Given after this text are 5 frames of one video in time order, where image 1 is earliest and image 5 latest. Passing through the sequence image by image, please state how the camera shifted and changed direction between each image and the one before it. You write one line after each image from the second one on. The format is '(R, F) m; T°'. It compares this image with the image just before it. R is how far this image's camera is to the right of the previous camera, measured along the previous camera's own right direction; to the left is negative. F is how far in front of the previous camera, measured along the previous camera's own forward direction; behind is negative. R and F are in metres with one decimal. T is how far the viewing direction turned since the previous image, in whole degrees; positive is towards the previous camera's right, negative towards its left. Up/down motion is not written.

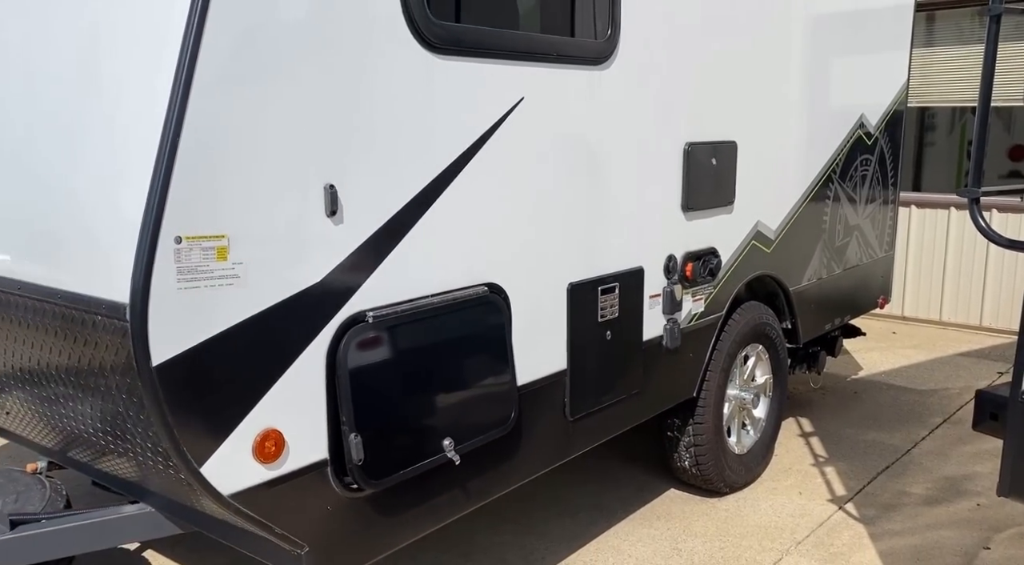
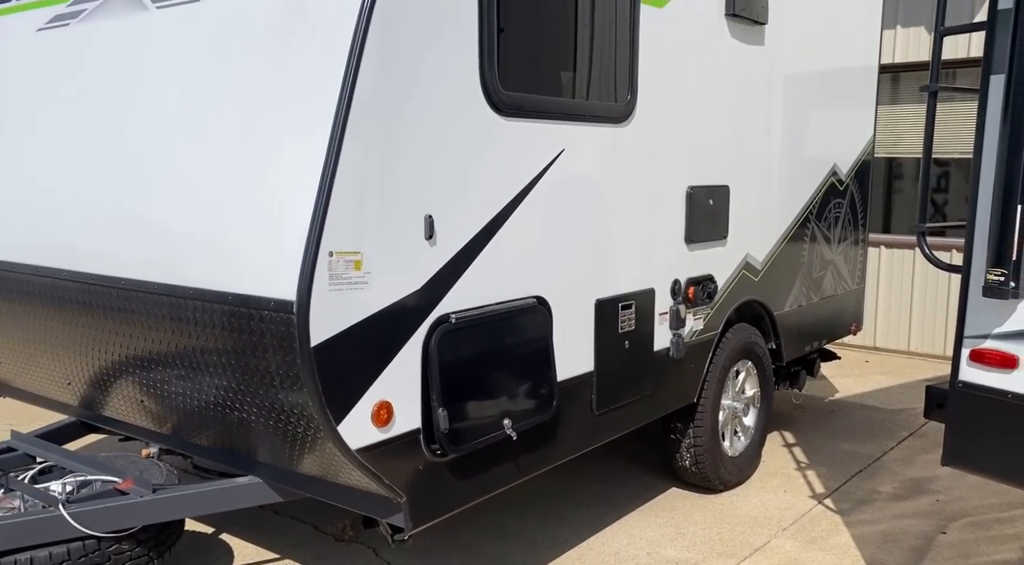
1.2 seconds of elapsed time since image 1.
(-0.2, -0.6) m; +1°
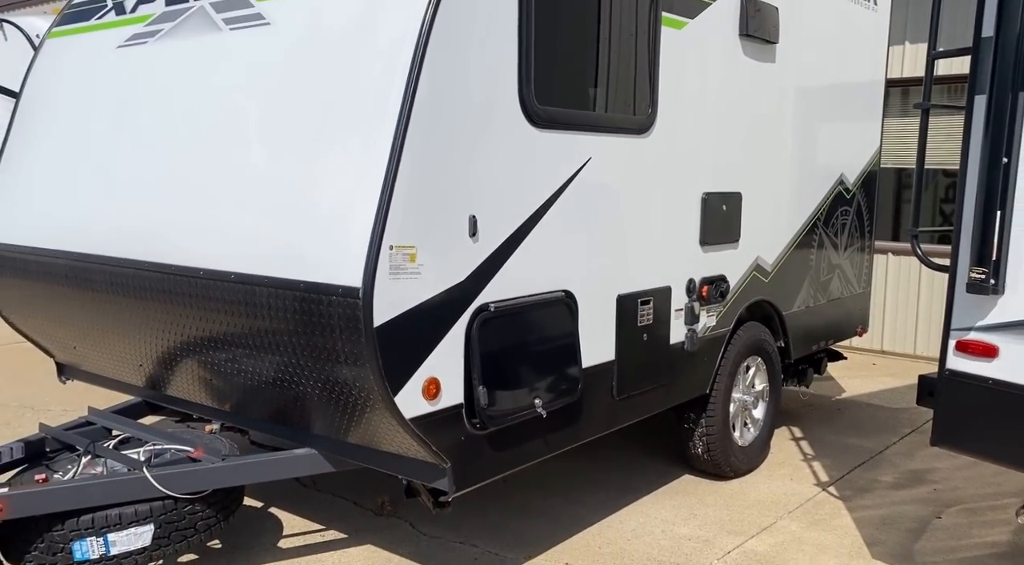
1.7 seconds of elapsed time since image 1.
(-0.1, -0.3) m; -1°
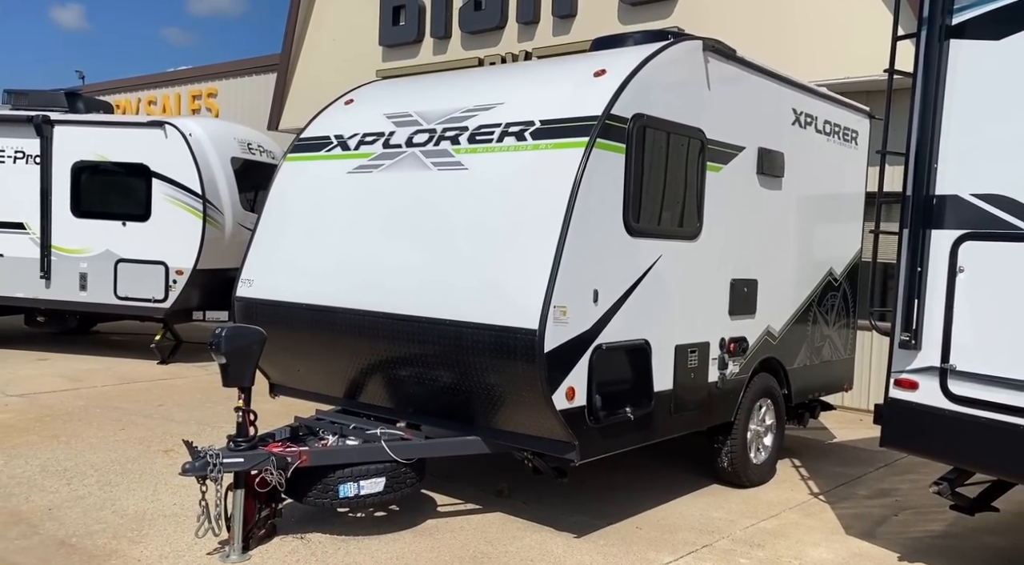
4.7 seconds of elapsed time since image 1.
(-0.5, -1.7) m; -1°
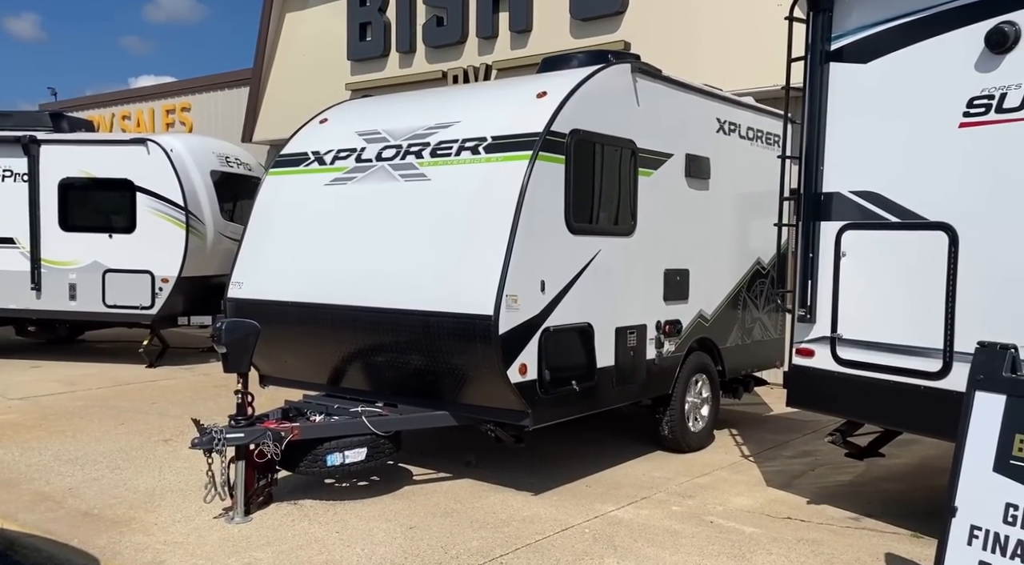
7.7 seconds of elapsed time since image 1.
(+0.1, -0.7) m; +2°
